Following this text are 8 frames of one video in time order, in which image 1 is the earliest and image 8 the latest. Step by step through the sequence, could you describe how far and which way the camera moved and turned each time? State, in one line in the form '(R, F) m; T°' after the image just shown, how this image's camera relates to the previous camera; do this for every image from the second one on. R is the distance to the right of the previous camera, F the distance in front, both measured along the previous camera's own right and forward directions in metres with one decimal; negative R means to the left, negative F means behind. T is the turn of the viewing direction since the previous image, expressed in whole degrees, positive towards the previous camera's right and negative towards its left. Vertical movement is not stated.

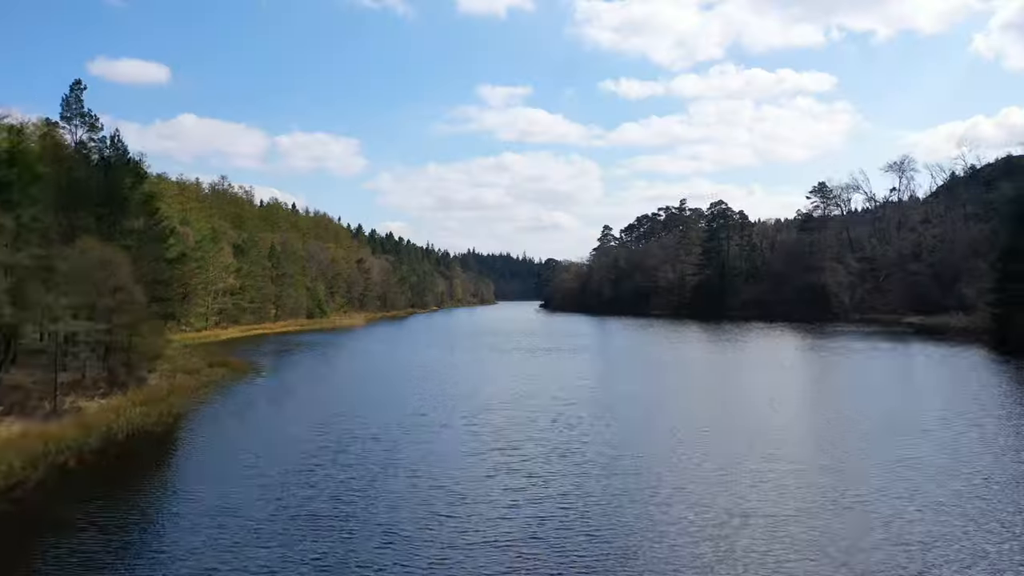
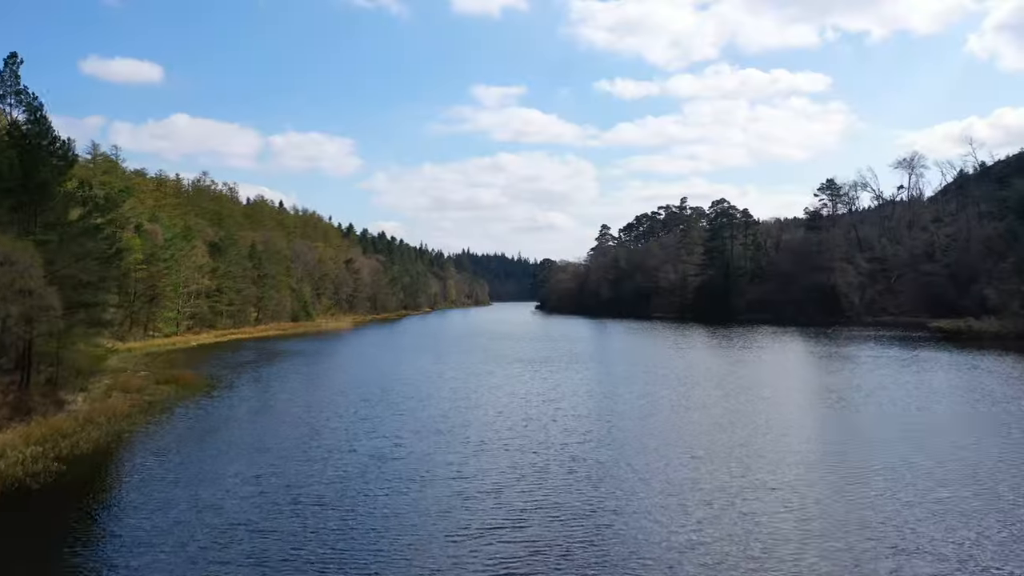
(-0.1, +5.6) m; 0°
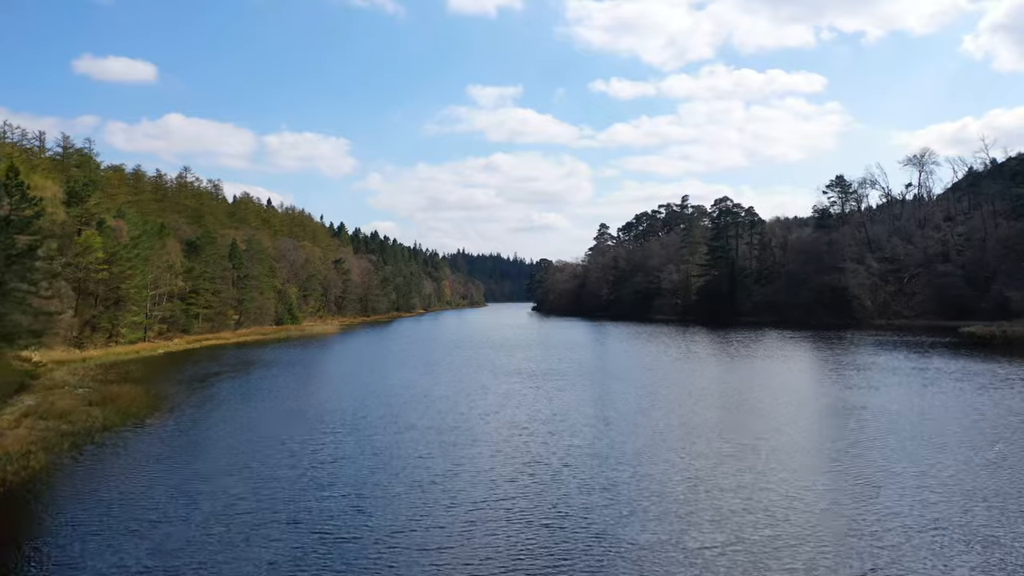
(-0.2, +5.4) m; 0°
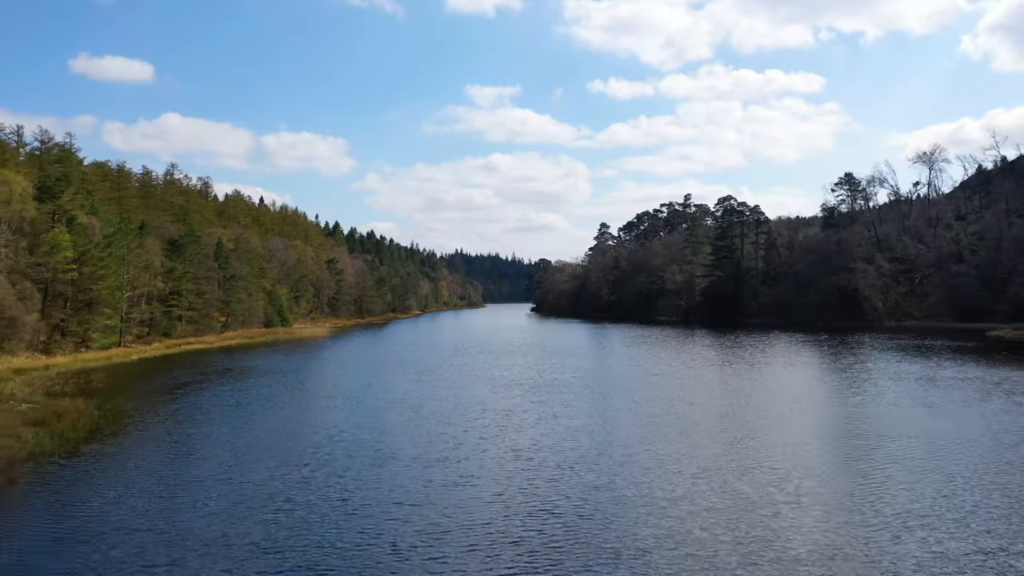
(-0.1, +3.9) m; 0°
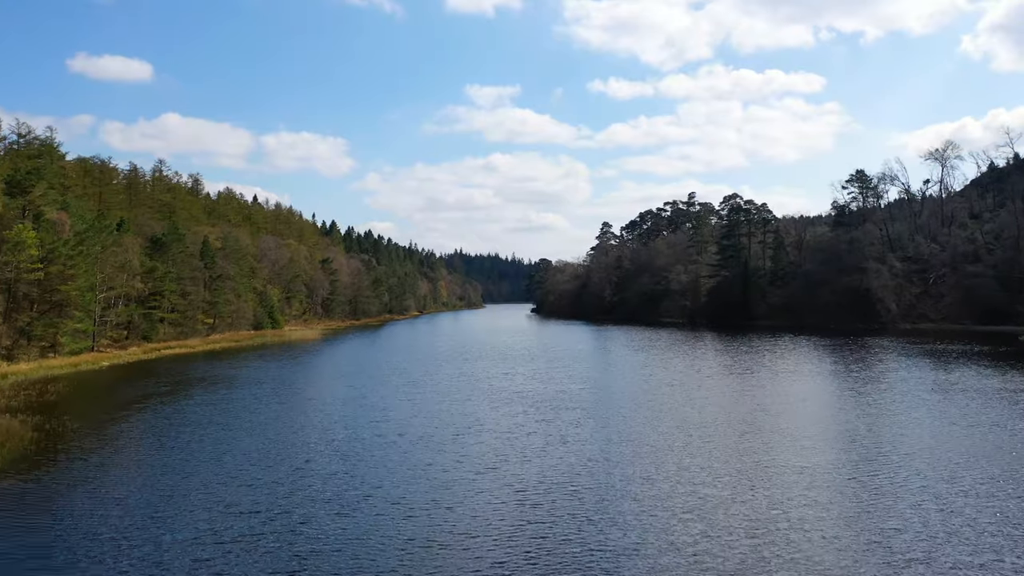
(-0.1, +3.9) m; 0°
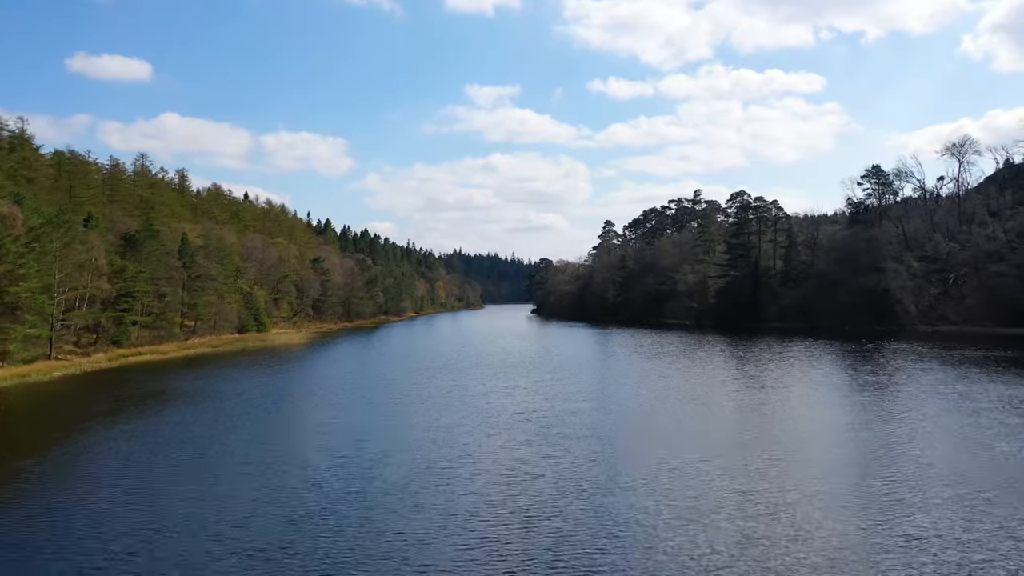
(-0.1, +5.2) m; 0°
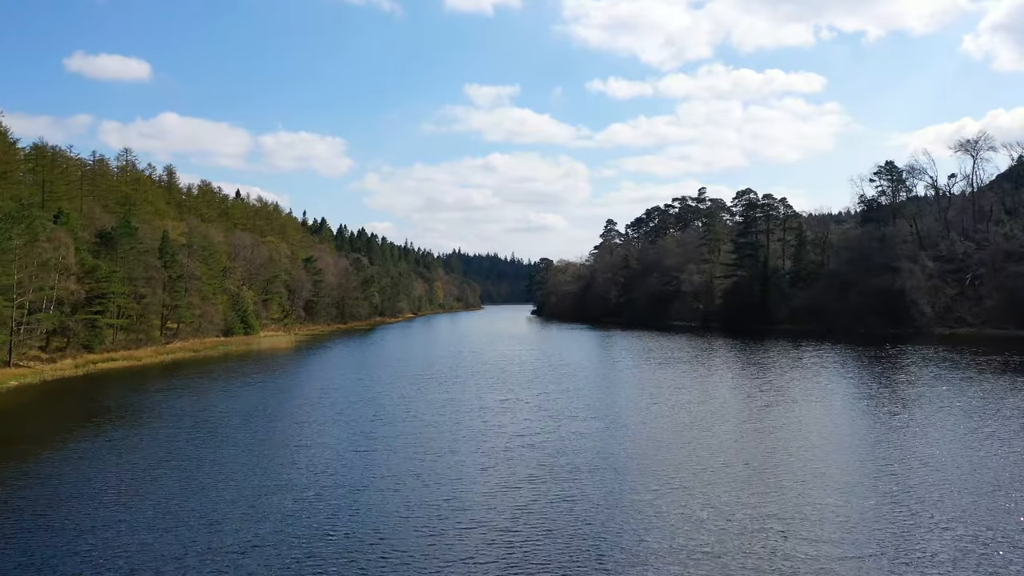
(0.0, +4.0) m; 0°
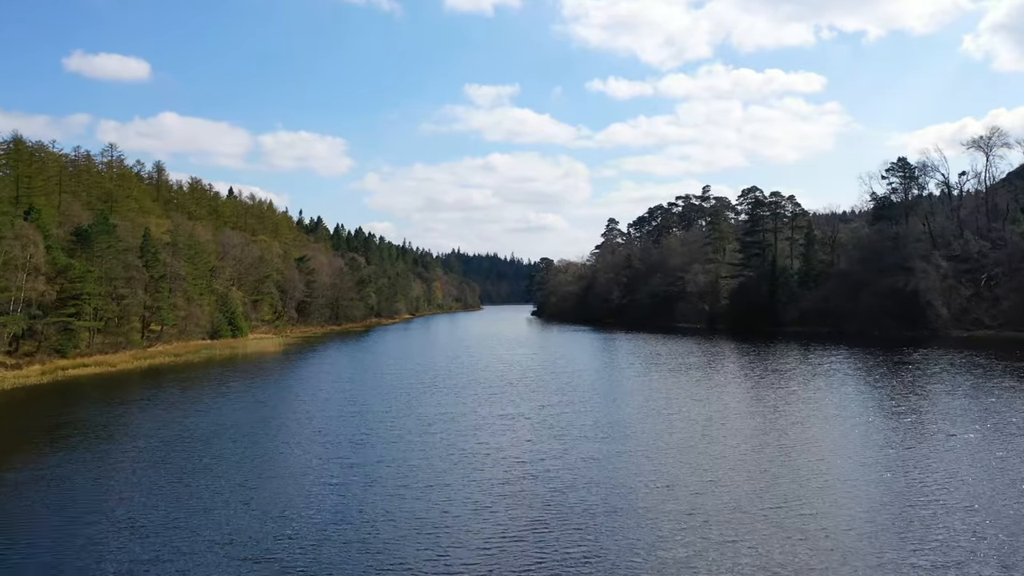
(0.0, +3.5) m; 0°
